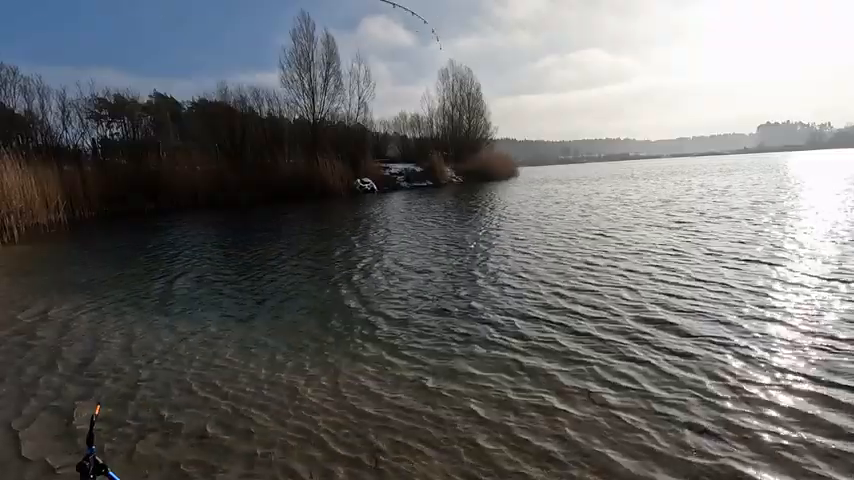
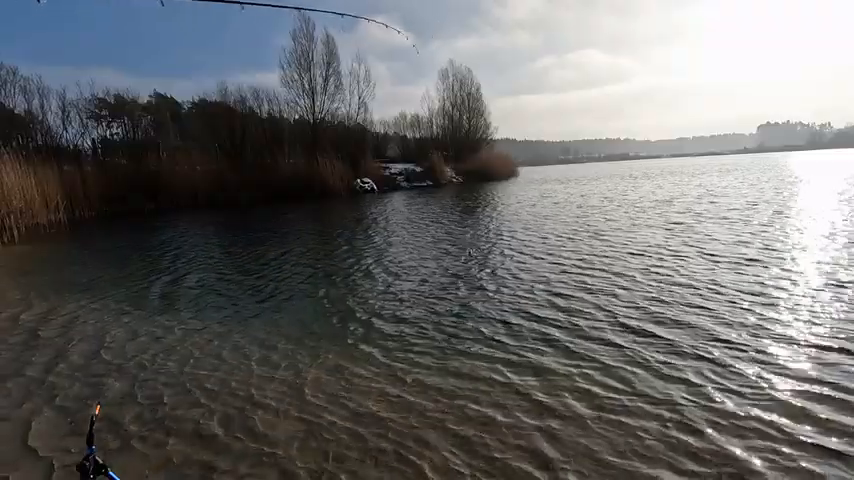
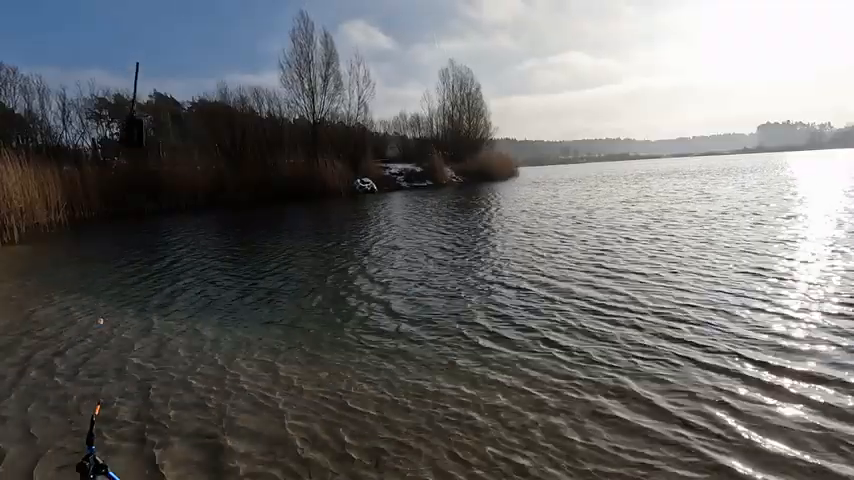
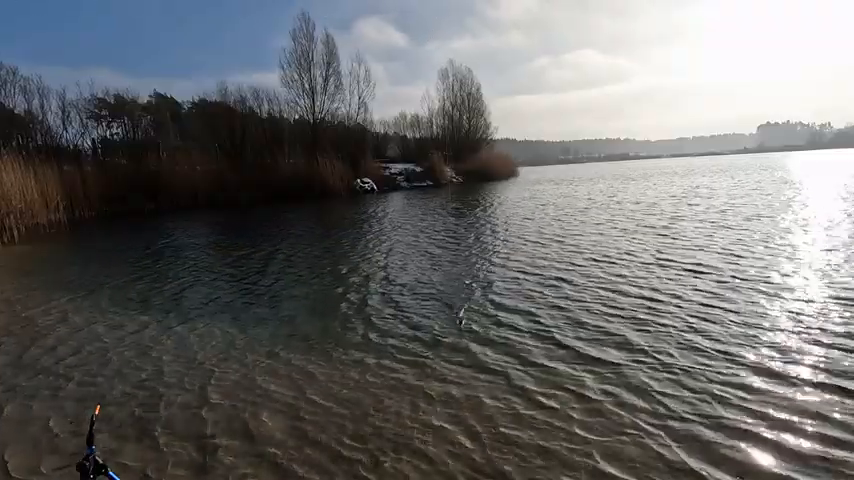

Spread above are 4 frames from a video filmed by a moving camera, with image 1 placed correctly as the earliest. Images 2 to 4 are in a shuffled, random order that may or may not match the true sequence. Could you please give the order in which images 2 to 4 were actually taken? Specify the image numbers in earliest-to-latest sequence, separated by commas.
2, 4, 3
